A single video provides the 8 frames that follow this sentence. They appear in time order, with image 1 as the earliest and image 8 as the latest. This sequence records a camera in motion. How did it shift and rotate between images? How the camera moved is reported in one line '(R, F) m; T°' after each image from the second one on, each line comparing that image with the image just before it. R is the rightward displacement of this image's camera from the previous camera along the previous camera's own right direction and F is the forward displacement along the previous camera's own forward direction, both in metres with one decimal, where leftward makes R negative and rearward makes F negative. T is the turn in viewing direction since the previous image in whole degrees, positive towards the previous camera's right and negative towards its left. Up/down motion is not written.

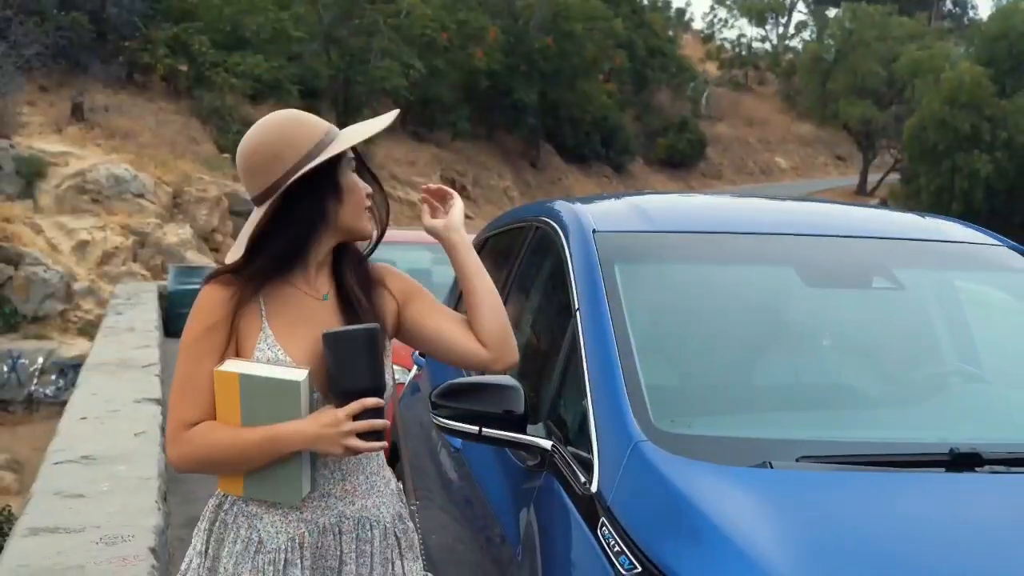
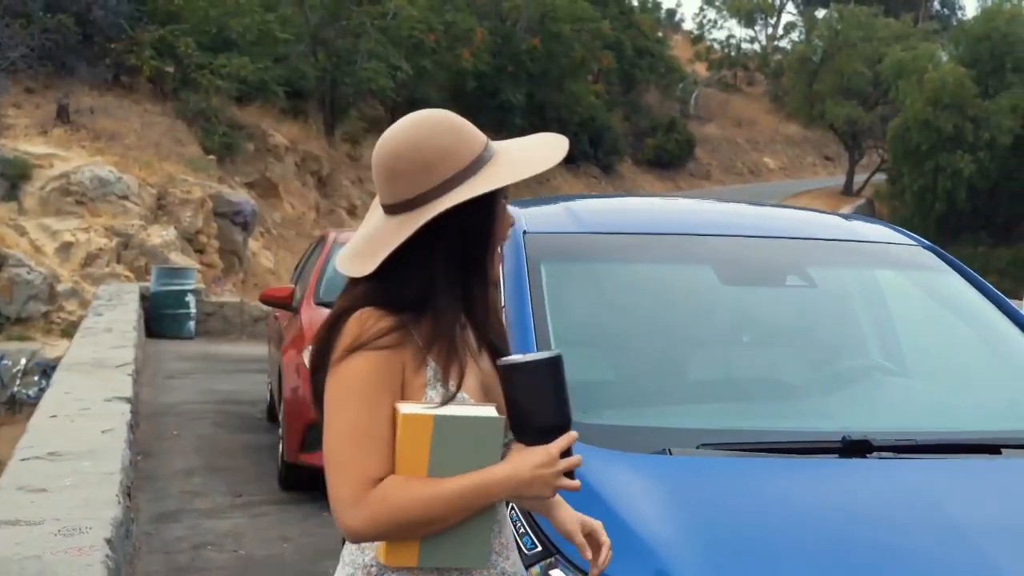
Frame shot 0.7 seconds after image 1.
(+0.1, -0.1) m; 0°
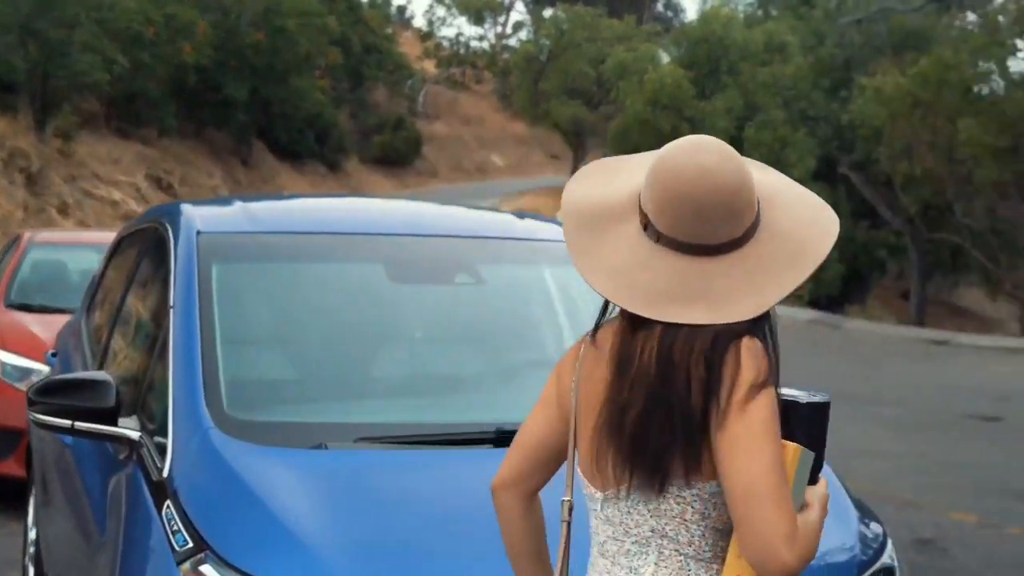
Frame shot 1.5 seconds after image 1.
(+0.1, -0.1) m; +11°
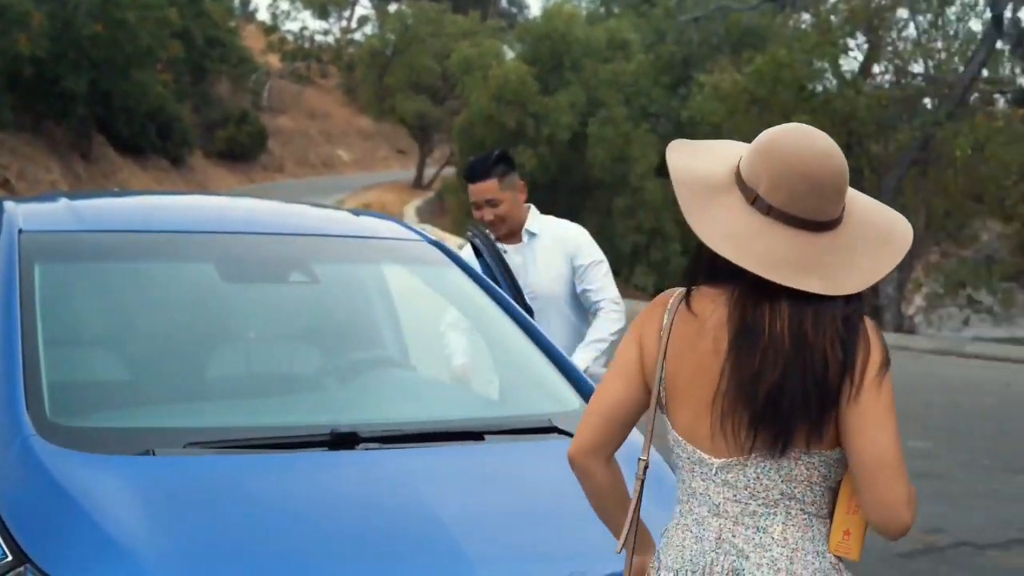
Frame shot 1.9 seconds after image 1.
(0.0, +0.1) m; +7°
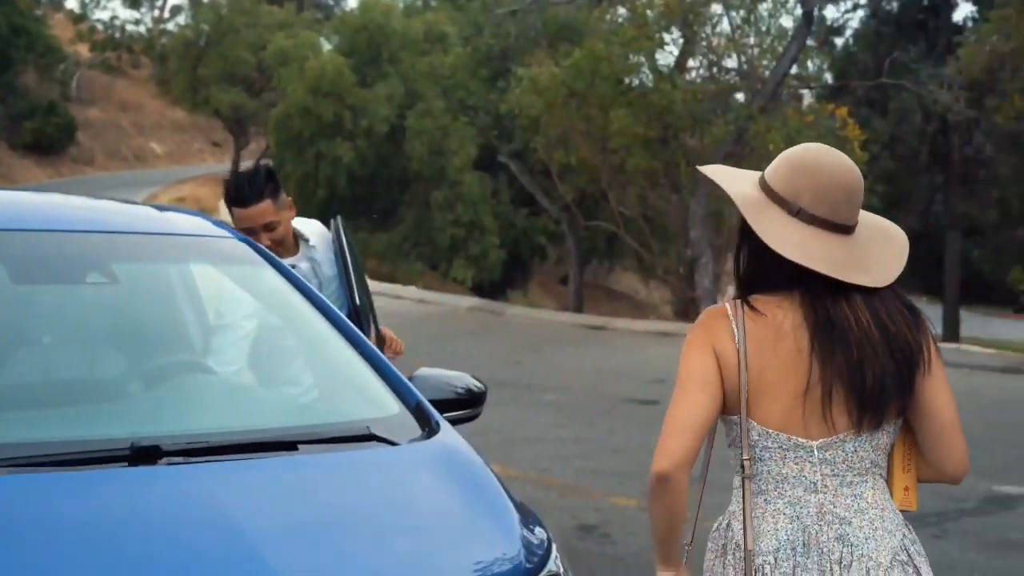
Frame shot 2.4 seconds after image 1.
(0.0, +0.3) m; +8°
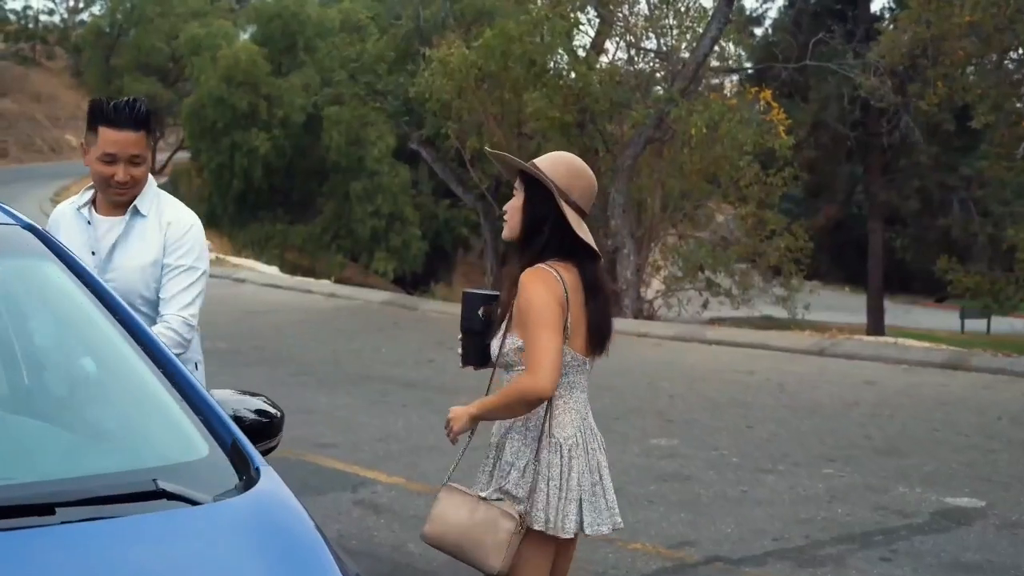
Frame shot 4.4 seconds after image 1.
(+0.2, +0.9) m; +3°
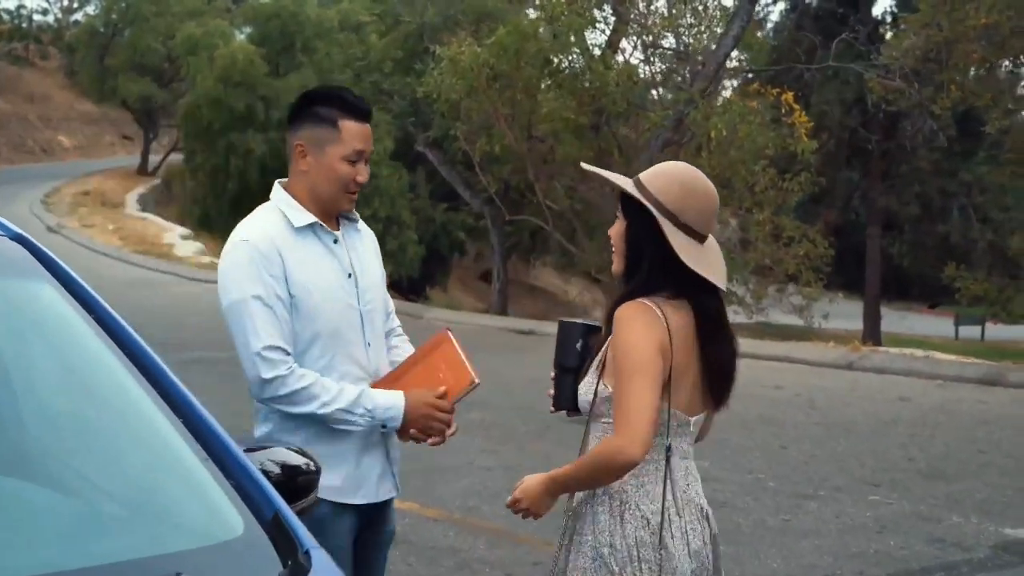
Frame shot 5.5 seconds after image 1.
(-0.2, +0.5) m; 0°
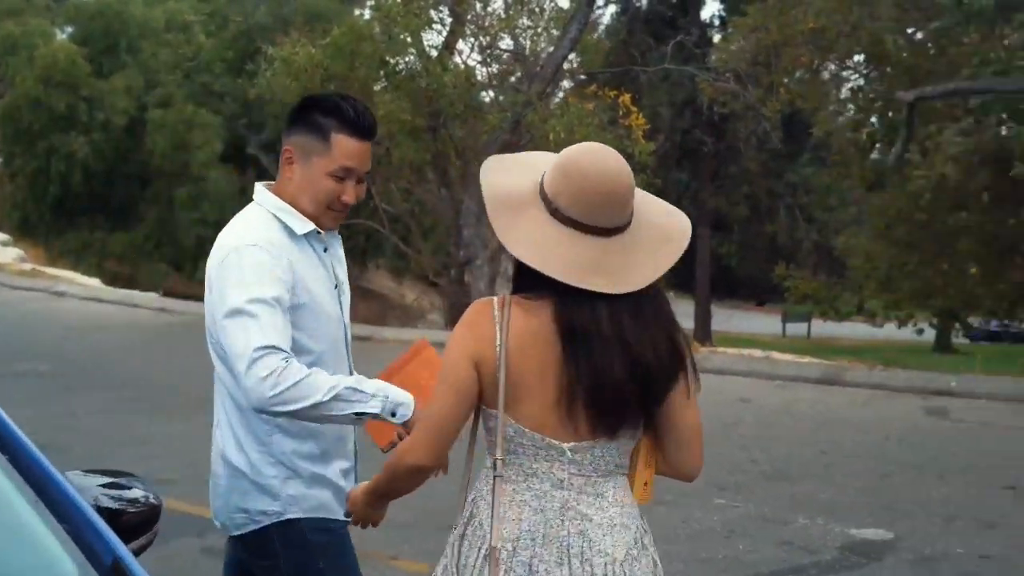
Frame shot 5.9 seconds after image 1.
(0.0, +0.2) m; +7°
